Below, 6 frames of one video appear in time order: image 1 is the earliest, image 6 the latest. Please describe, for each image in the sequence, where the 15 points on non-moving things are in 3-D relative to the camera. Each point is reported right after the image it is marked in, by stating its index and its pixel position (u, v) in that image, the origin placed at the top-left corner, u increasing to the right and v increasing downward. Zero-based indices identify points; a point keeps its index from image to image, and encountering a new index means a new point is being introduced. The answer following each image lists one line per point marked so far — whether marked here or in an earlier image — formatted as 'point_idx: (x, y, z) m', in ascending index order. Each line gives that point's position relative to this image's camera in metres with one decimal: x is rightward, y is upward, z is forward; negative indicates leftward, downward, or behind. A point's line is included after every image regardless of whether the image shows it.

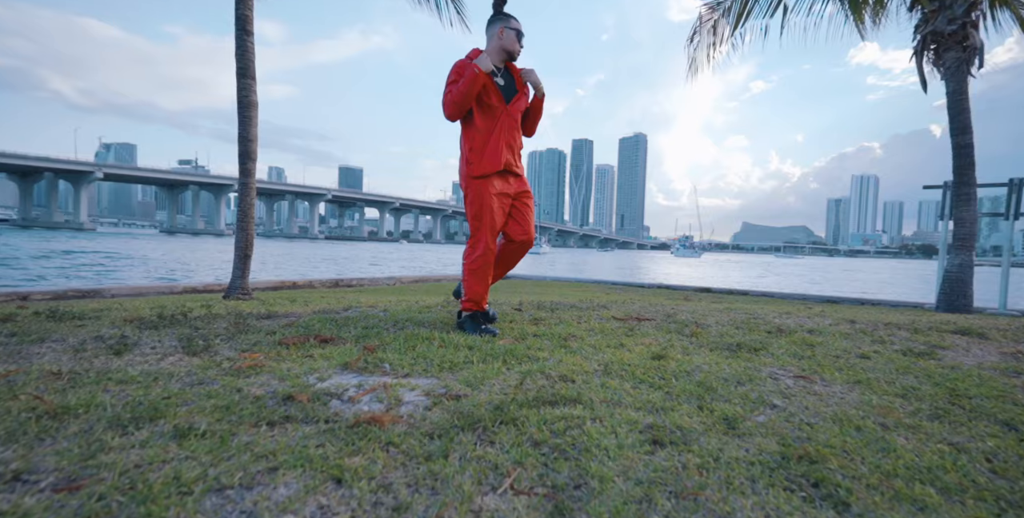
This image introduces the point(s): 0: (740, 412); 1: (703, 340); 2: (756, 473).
0: (+1.0, -0.7, +2.1) m
1: (+1.3, -0.5, +3.2) m
2: (+0.8, -0.7, +1.6) m
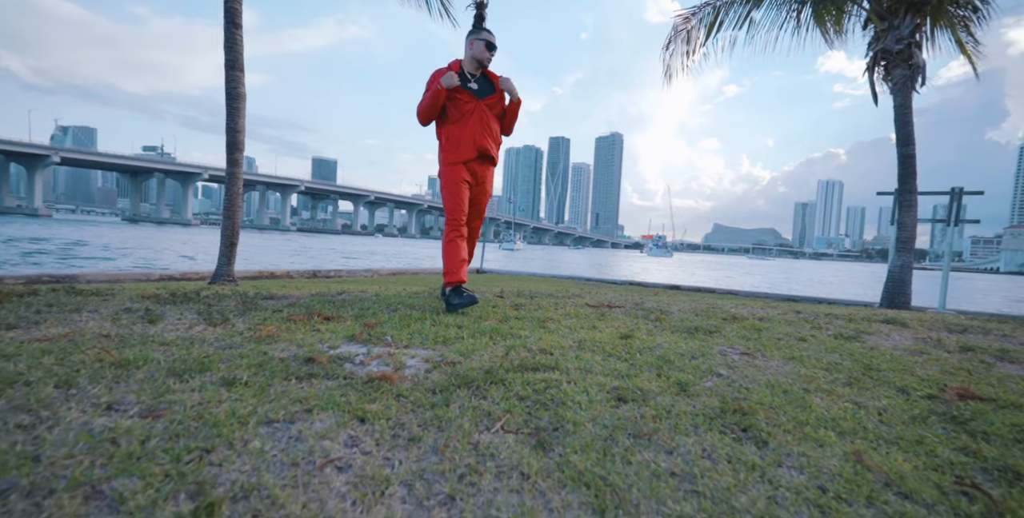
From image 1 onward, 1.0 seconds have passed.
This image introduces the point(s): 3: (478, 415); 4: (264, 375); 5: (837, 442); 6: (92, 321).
0: (+1.0, -0.6, +2.5) m
1: (+1.2, -0.5, +3.6) m
2: (+0.8, -0.7, +2.0) m
3: (-0.1, -0.6, +1.8) m
4: (-1.0, -0.5, +1.9) m
5: (+1.3, -0.7, +1.9) m
6: (-2.0, -0.3, +2.2) m
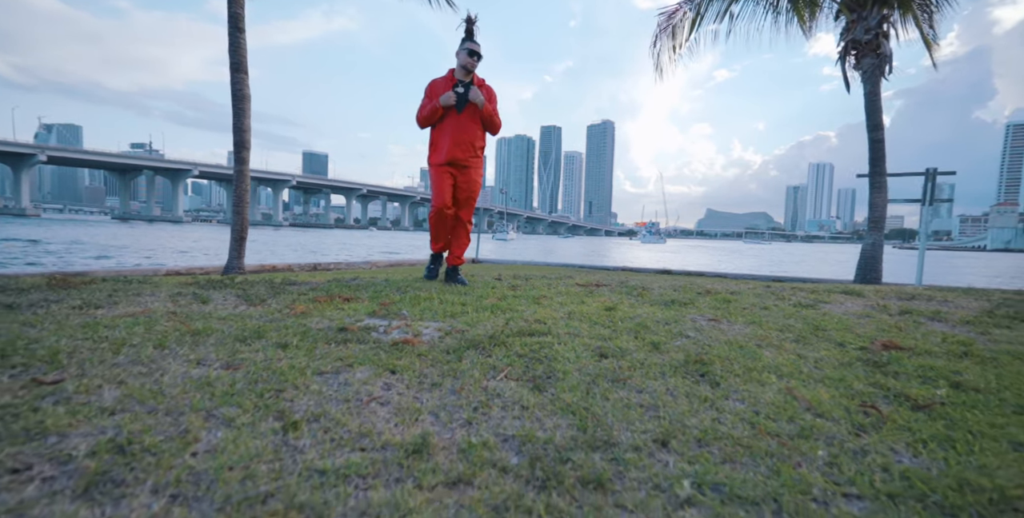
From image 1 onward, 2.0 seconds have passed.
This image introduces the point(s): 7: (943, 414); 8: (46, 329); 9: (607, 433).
0: (+0.9, -0.5, +2.9) m
1: (+1.2, -0.3, +4.0) m
2: (+0.8, -0.6, +2.4) m
3: (-0.1, -0.5, +2.3) m
4: (-1.0, -0.4, +2.3) m
5: (+1.3, -0.6, +2.3) m
6: (-2.0, -0.2, +2.6) m
7: (+1.9, -0.7, +2.0) m
8: (-1.9, -0.3, +1.9) m
9: (+0.4, -0.7, +1.8) m
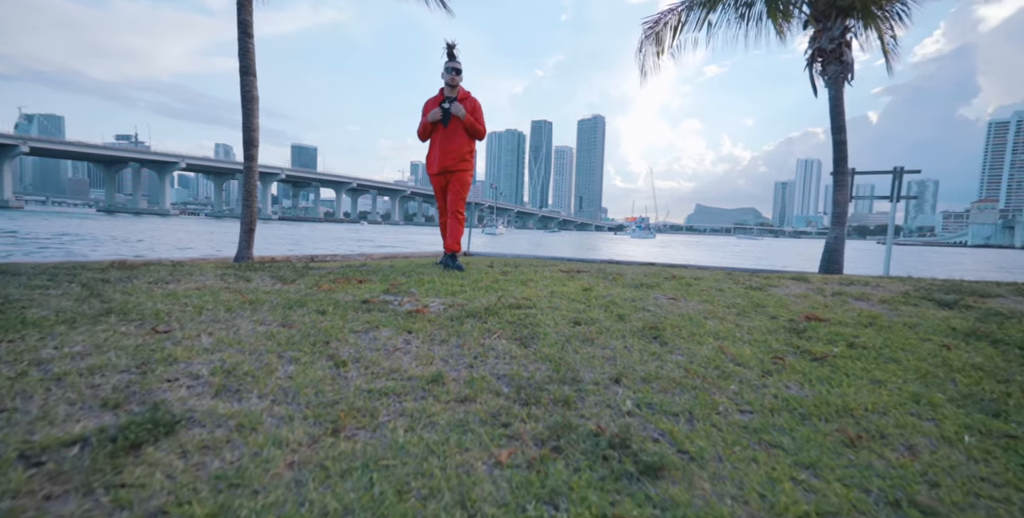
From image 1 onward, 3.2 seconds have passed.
0: (+0.9, -0.4, +3.5) m
1: (+1.1, -0.2, +4.6) m
2: (+0.7, -0.5, +3.0) m
3: (-0.2, -0.4, +2.9) m
4: (-1.1, -0.3, +2.9) m
5: (+1.3, -0.5, +2.9) m
6: (-2.0, -0.1, +3.1) m
7: (+1.8, -0.6, +2.7) m
8: (-2.0, -0.2, +2.5) m
9: (+0.3, -0.6, +2.4) m
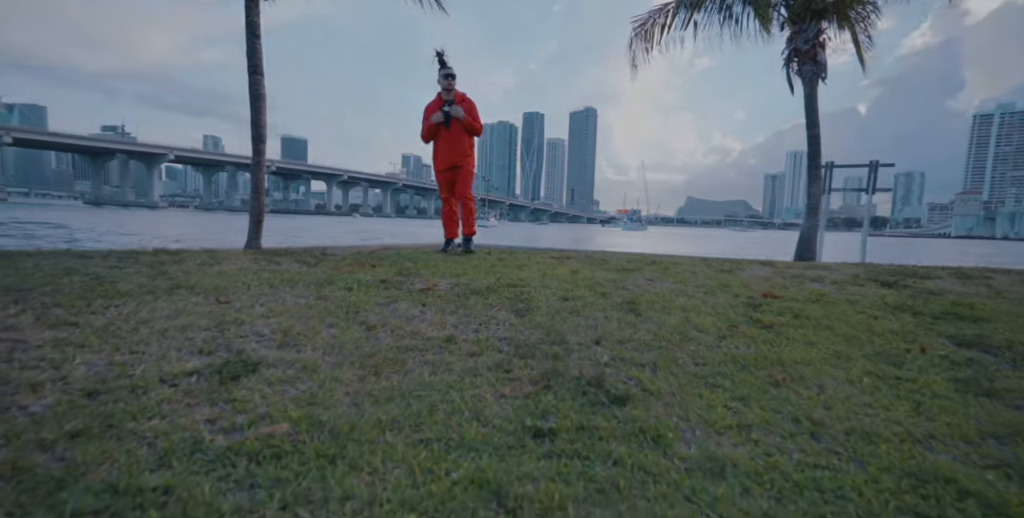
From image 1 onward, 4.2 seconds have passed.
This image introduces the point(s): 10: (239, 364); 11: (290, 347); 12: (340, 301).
0: (+0.9, -0.3, +4.0) m
1: (+1.0, -0.1, +5.2) m
2: (+0.7, -0.4, +3.6) m
3: (-0.2, -0.3, +3.4) m
4: (-1.1, -0.2, +3.4) m
5: (+1.2, -0.4, +3.5) m
6: (-2.1, 0.0, +3.6) m
7: (+1.8, -0.5, +3.2) m
8: (-2.0, -0.1, +2.9) m
9: (+0.3, -0.5, +2.9) m
10: (-1.1, -0.4, +2.0) m
11: (-1.1, -0.4, +2.3) m
12: (-1.1, -0.3, +2.9) m
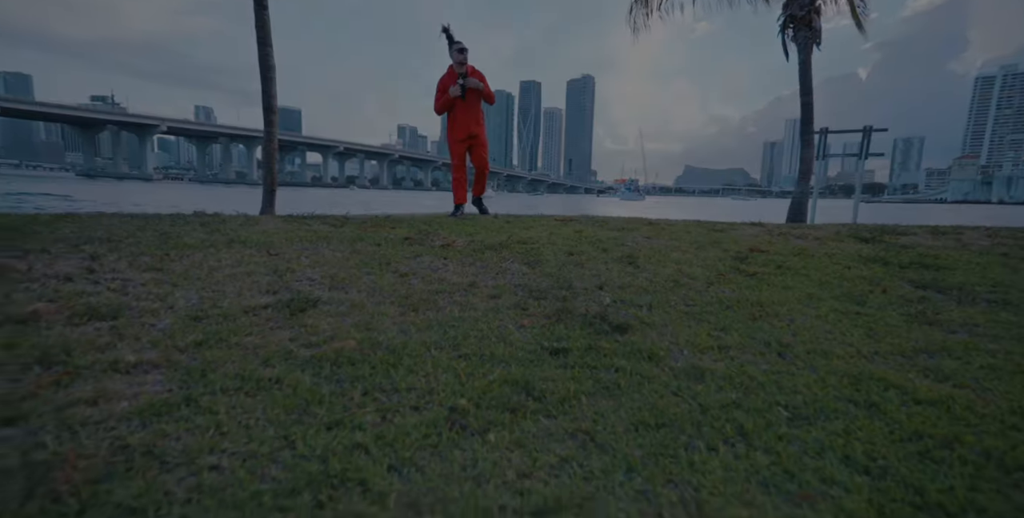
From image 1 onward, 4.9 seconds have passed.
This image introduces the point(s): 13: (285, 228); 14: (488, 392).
0: (+0.9, +0.1, +4.4) m
1: (+1.1, +0.4, +5.5) m
2: (+0.8, 0.0, +3.9) m
3: (-0.1, 0.0, +3.7) m
4: (-1.0, +0.1, +3.7) m
5: (+1.3, -0.1, +3.8) m
6: (-2.0, +0.3, +3.9) m
7: (+1.9, -0.1, +3.6) m
8: (-1.9, +0.2, +3.3) m
9: (+0.4, -0.2, +3.3) m
10: (-1.1, -0.2, +2.3) m
11: (-1.0, -0.2, +2.6) m
12: (-1.0, 0.0, +3.3) m
13: (-1.8, +0.2, +3.7) m
14: (-0.1, -0.5, +1.8) m
